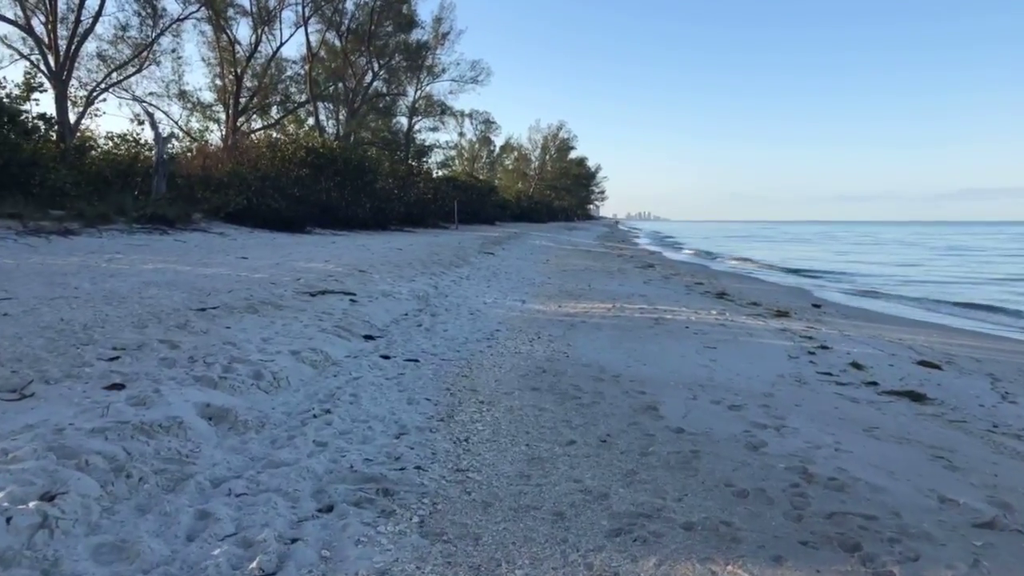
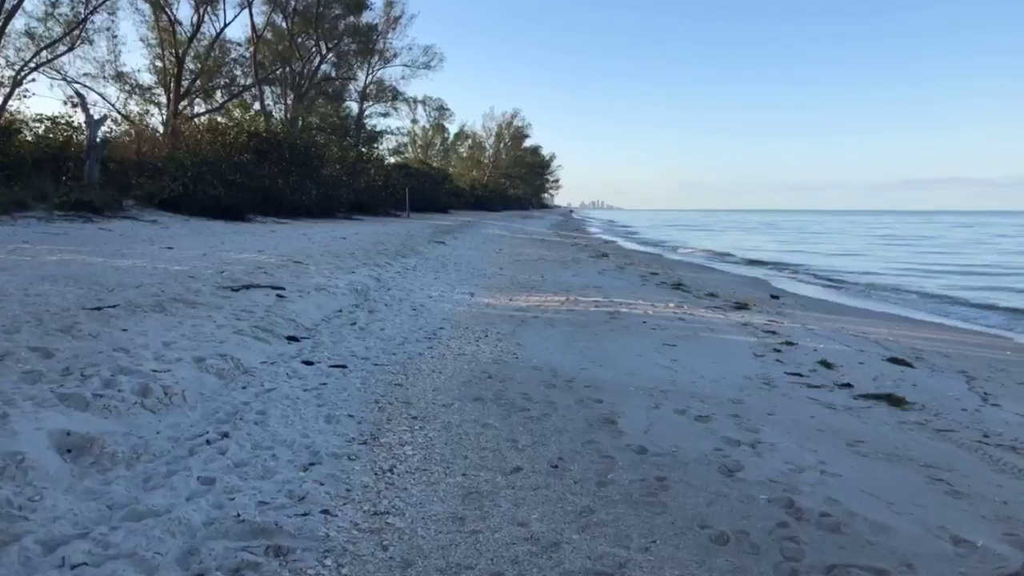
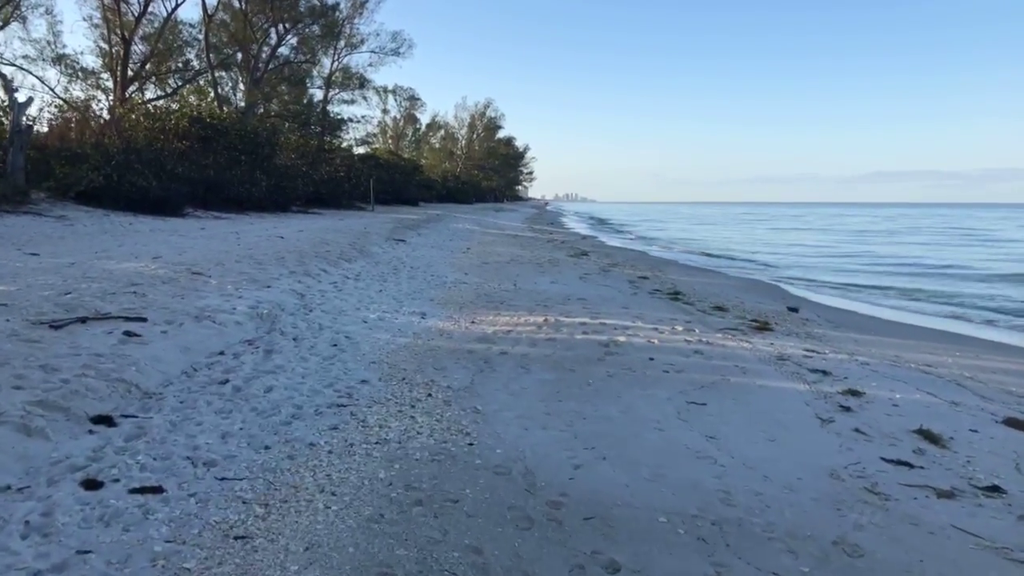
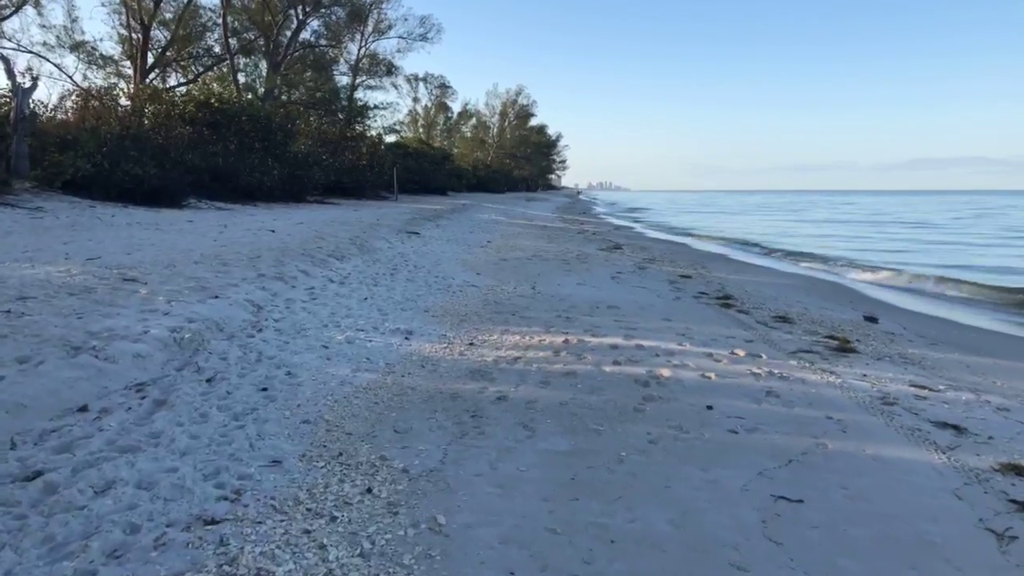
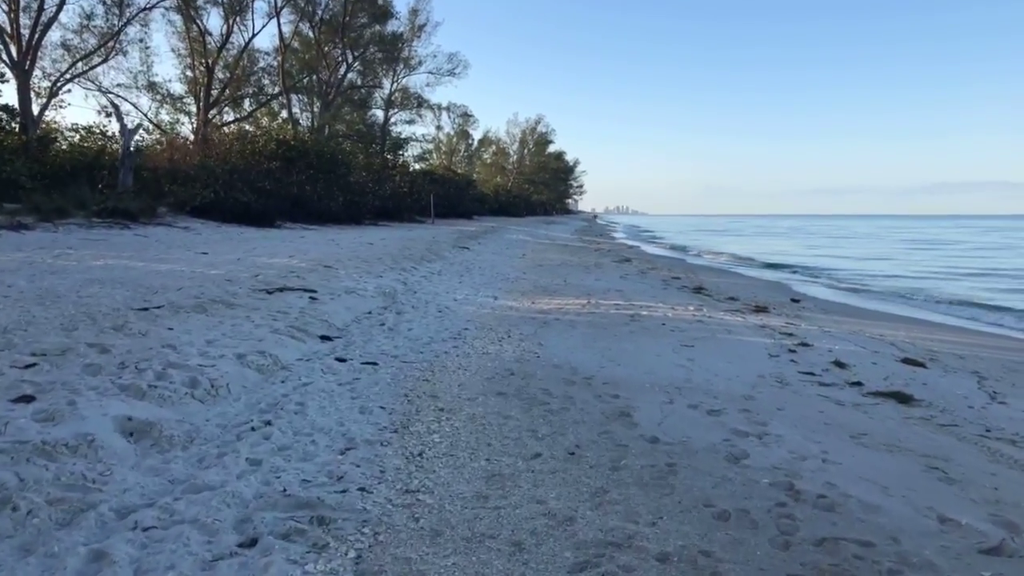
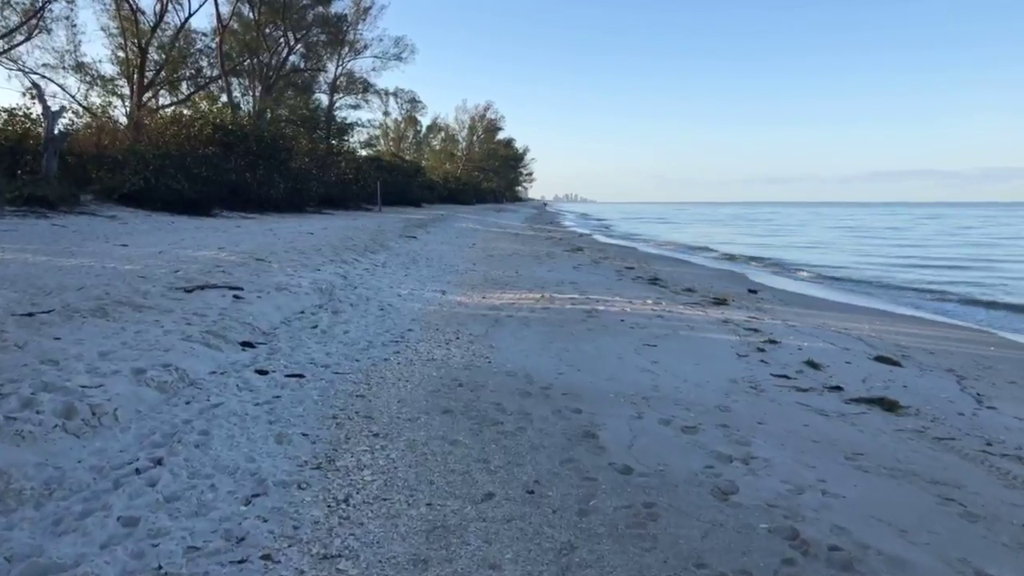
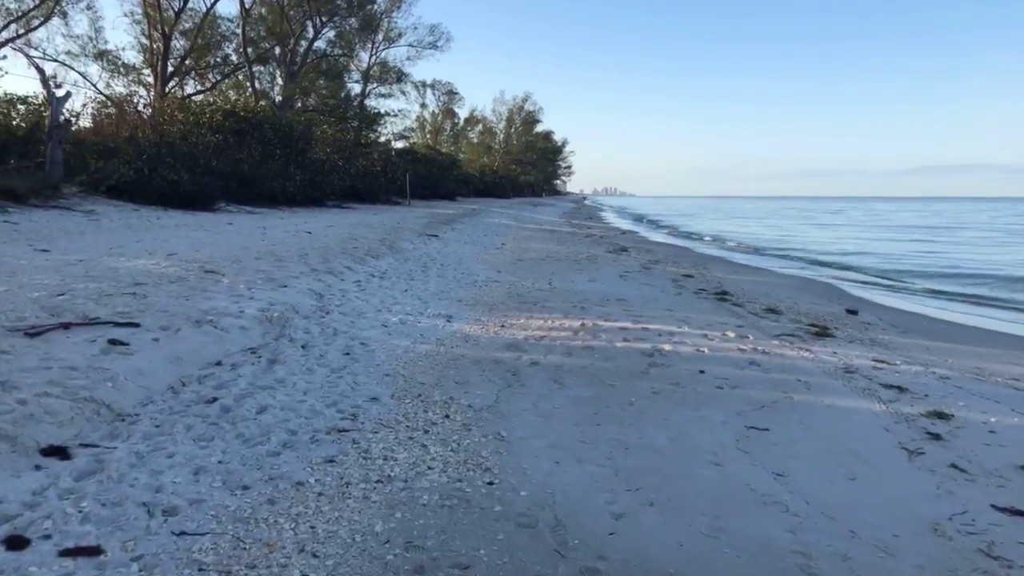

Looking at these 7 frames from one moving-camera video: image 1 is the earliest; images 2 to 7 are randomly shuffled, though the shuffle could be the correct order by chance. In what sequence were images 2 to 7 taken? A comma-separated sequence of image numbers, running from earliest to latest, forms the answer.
5, 2, 6, 3, 7, 4
